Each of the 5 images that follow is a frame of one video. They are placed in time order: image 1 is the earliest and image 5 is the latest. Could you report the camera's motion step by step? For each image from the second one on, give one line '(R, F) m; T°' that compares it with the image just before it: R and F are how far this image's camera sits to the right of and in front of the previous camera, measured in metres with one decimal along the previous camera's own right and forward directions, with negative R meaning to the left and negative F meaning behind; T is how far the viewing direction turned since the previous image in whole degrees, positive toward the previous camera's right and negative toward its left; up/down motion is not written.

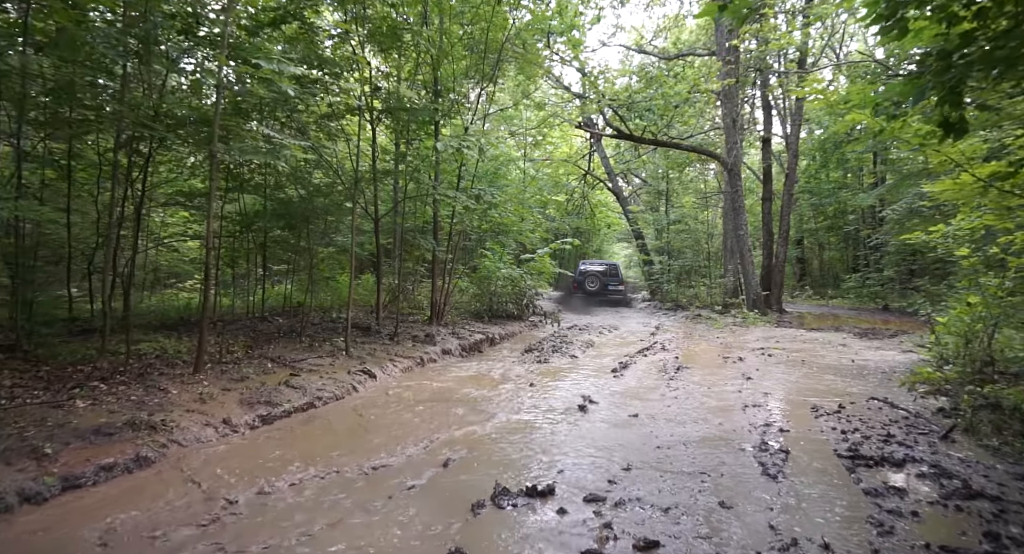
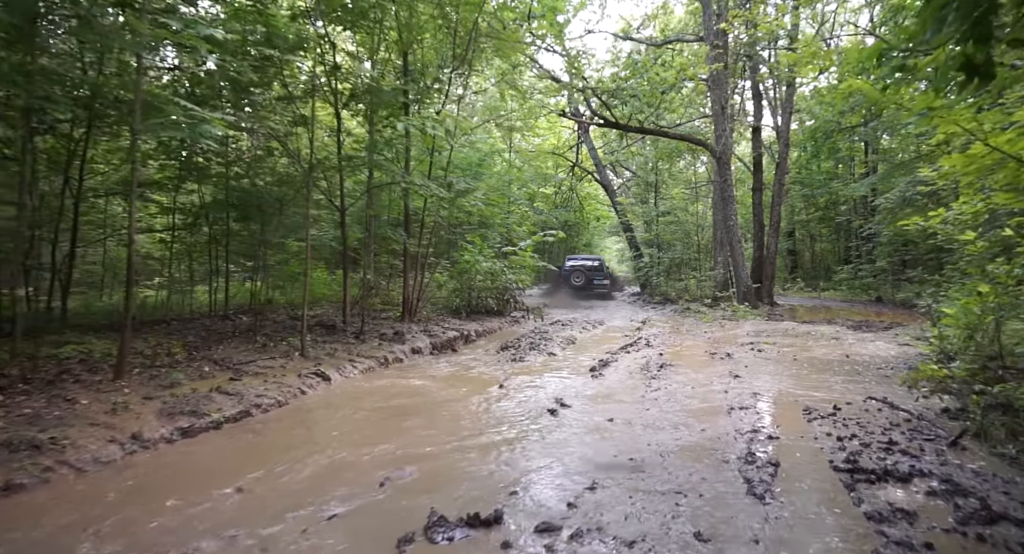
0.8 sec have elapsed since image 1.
(+0.3, +0.5) m; +1°
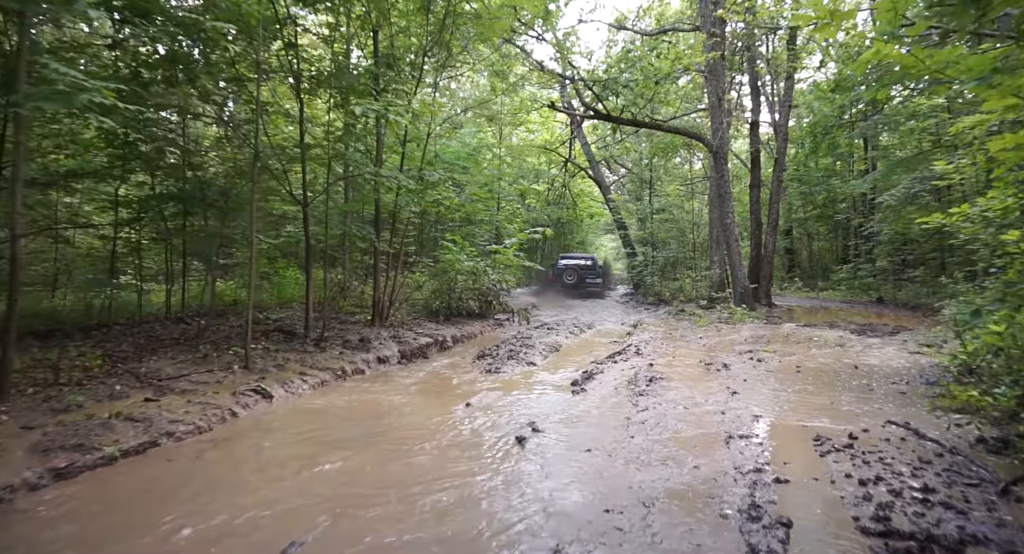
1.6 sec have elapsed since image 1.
(+0.3, +0.6) m; 0°
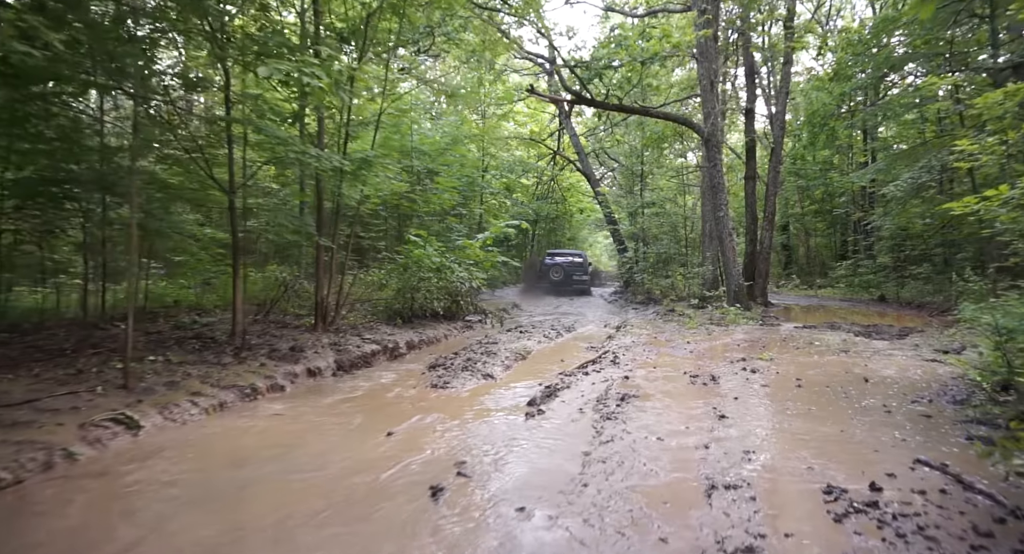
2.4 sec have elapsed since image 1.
(+0.5, +0.9) m; 0°
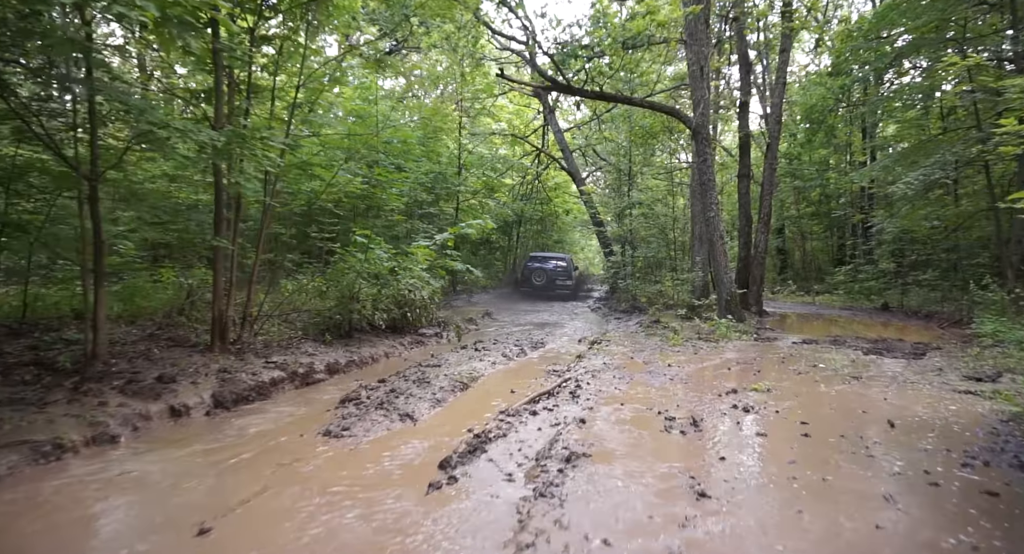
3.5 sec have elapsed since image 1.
(+0.6, +1.2) m; +1°
